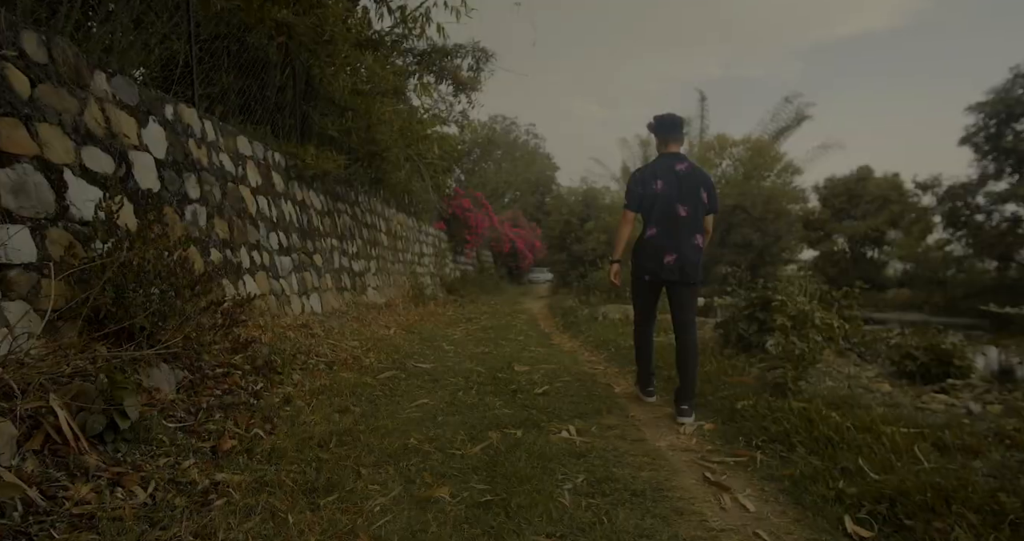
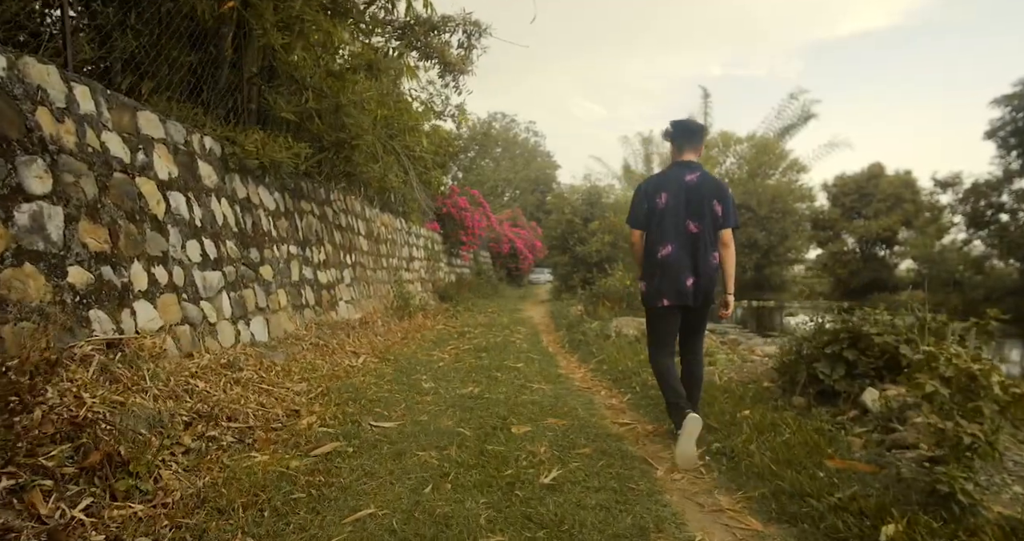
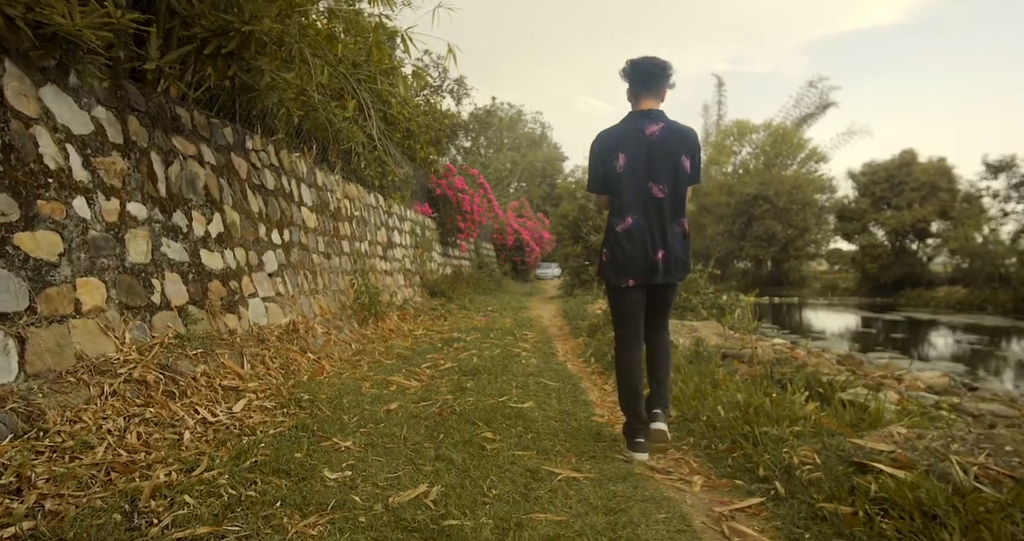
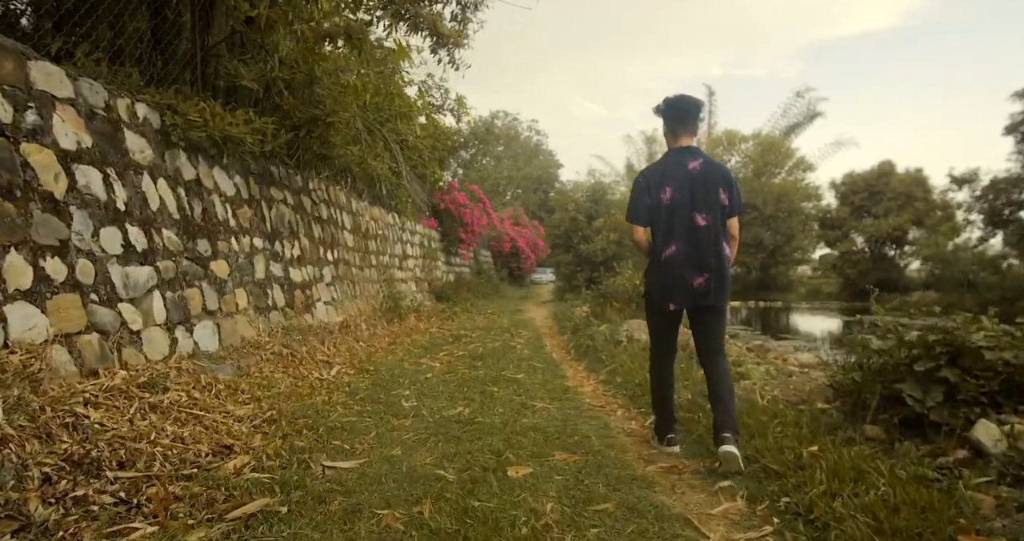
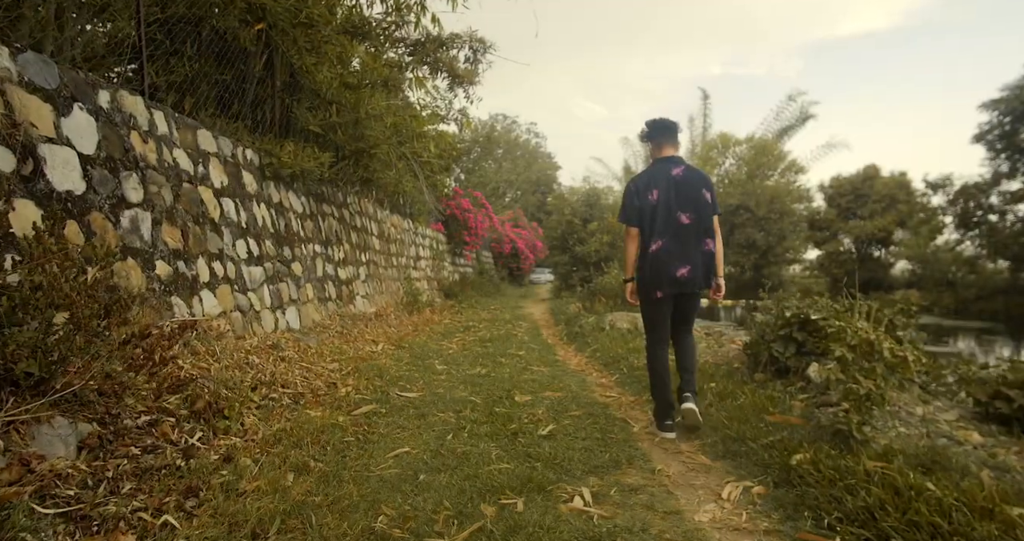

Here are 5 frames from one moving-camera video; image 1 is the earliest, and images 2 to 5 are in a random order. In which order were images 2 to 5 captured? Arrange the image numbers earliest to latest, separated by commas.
5, 2, 4, 3
